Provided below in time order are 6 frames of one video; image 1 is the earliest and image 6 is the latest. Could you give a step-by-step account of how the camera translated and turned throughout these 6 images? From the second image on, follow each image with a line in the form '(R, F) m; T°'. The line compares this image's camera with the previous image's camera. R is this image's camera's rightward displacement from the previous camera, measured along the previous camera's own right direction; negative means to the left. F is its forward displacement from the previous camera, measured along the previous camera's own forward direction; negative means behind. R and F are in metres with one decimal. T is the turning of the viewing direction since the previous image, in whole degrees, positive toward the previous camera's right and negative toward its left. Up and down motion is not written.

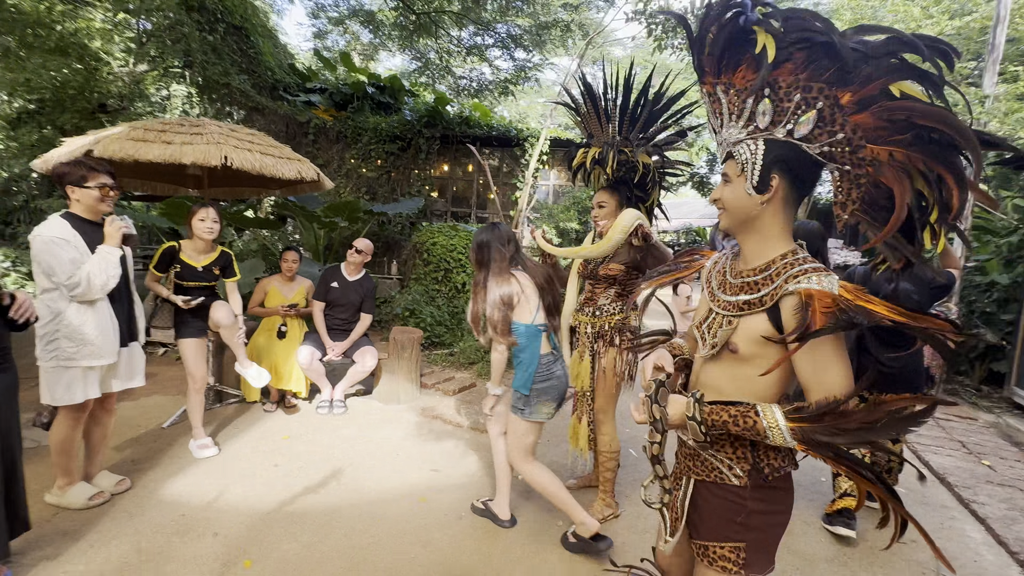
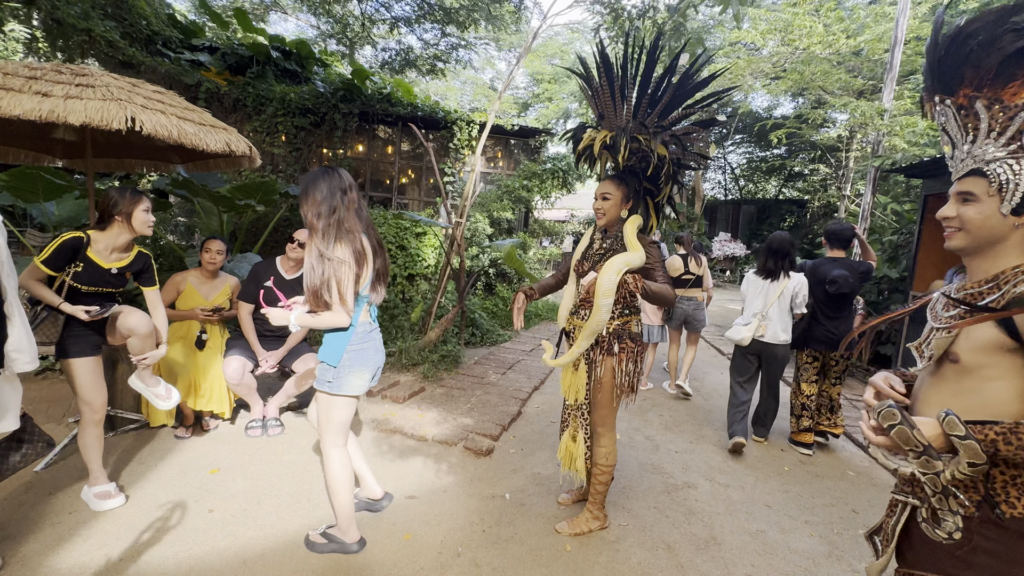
(-0.5, +0.4) m; +12°
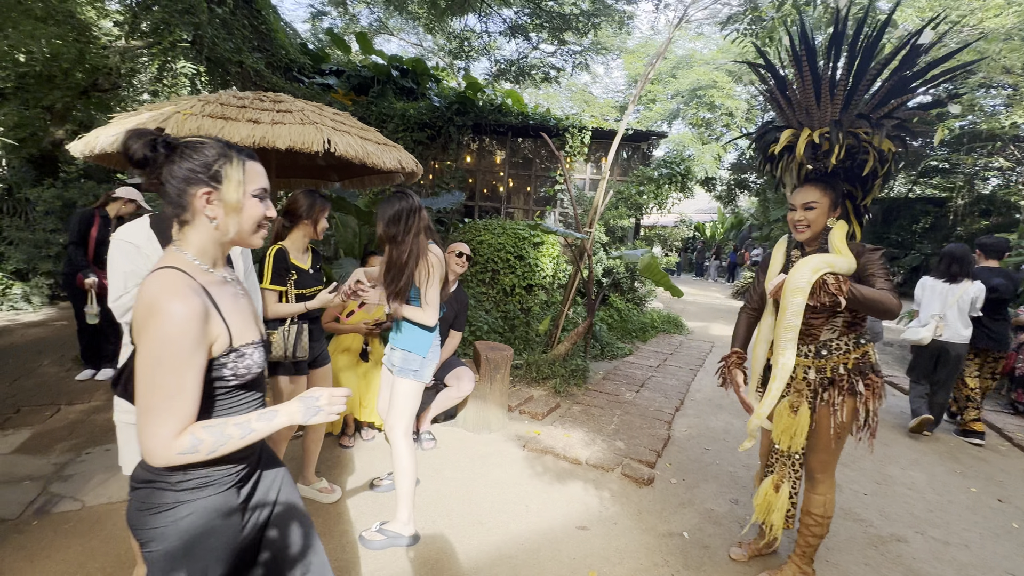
(-0.5, +0.1) m; -9°
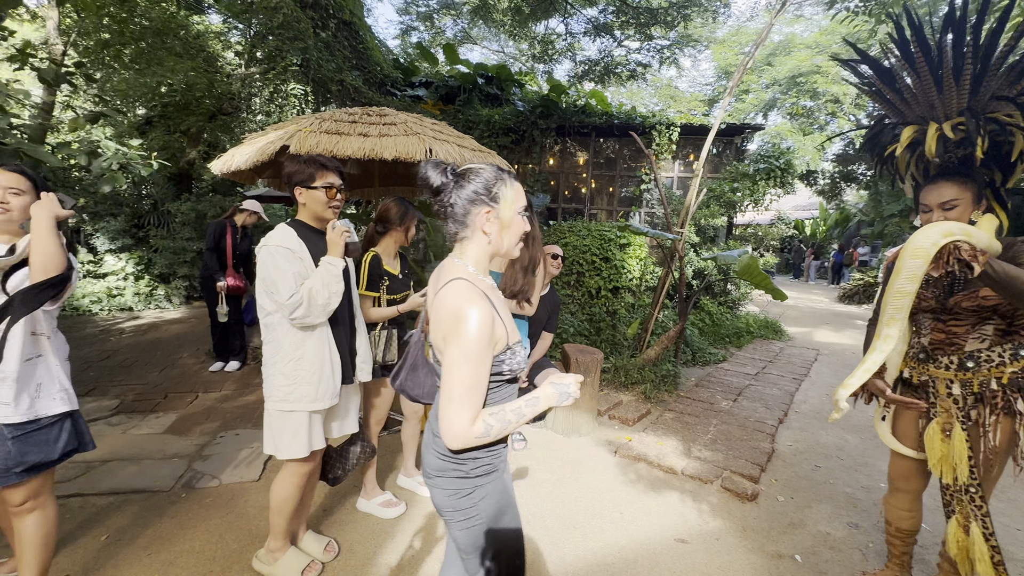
(-0.1, 0.0) m; -9°
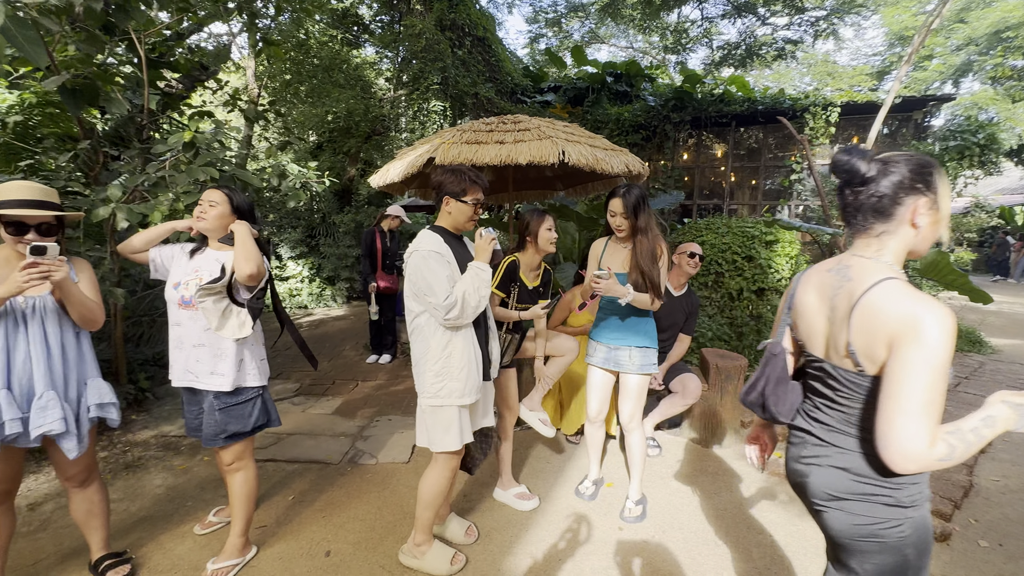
(0.0, 0.0) m; -15°
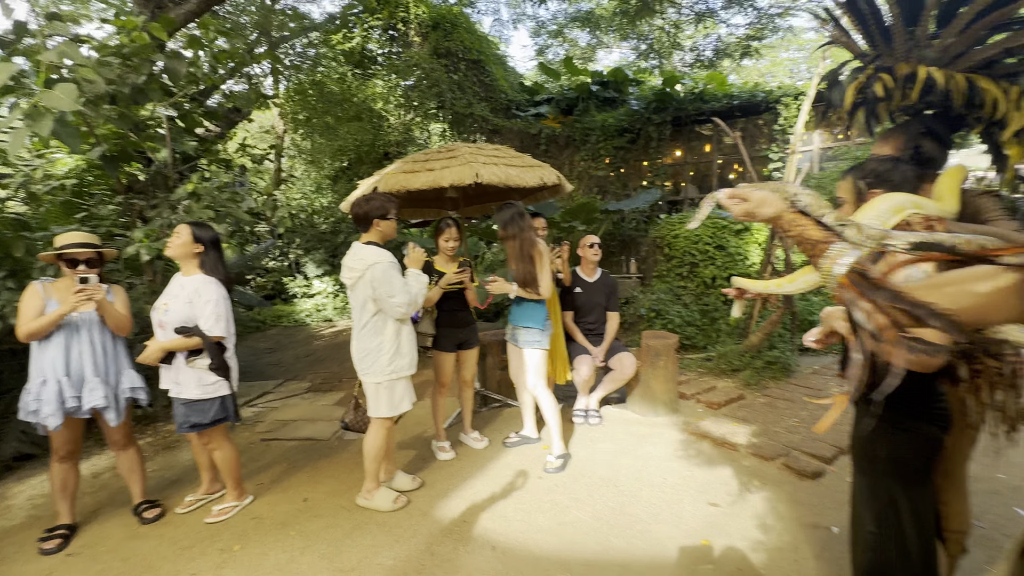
(+0.7, -0.5) m; -5°
